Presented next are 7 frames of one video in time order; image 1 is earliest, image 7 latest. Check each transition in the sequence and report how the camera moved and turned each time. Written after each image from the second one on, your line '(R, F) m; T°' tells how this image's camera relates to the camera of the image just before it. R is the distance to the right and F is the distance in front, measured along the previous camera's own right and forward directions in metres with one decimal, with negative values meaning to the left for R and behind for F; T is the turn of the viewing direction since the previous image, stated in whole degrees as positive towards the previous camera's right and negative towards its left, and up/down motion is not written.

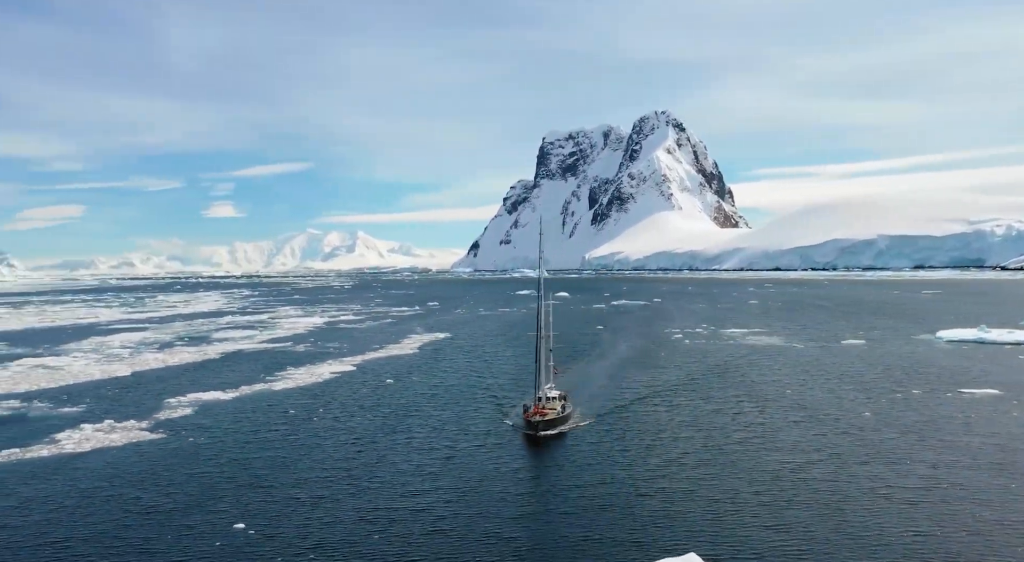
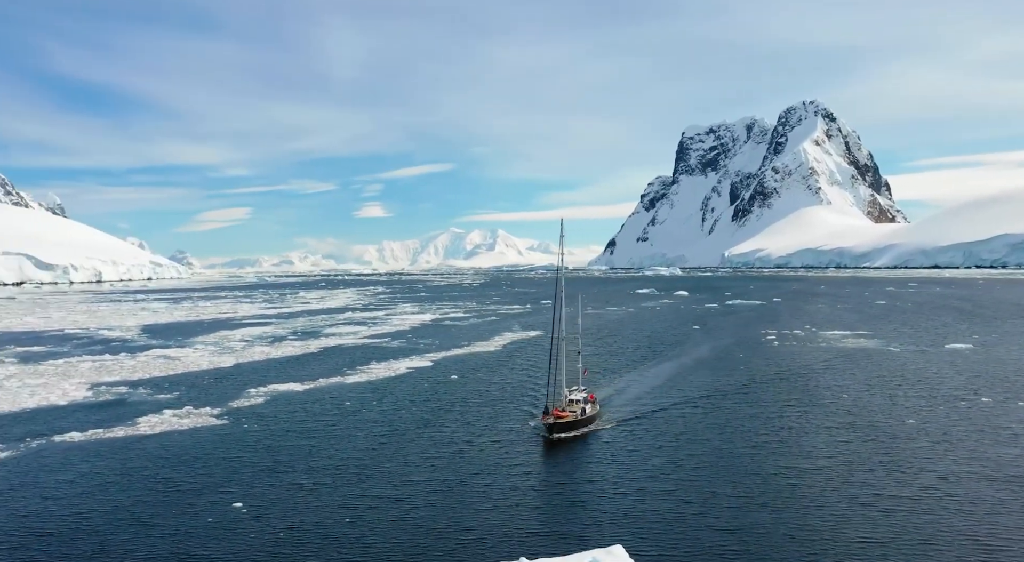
(+3.2, -0.2) m; -9°
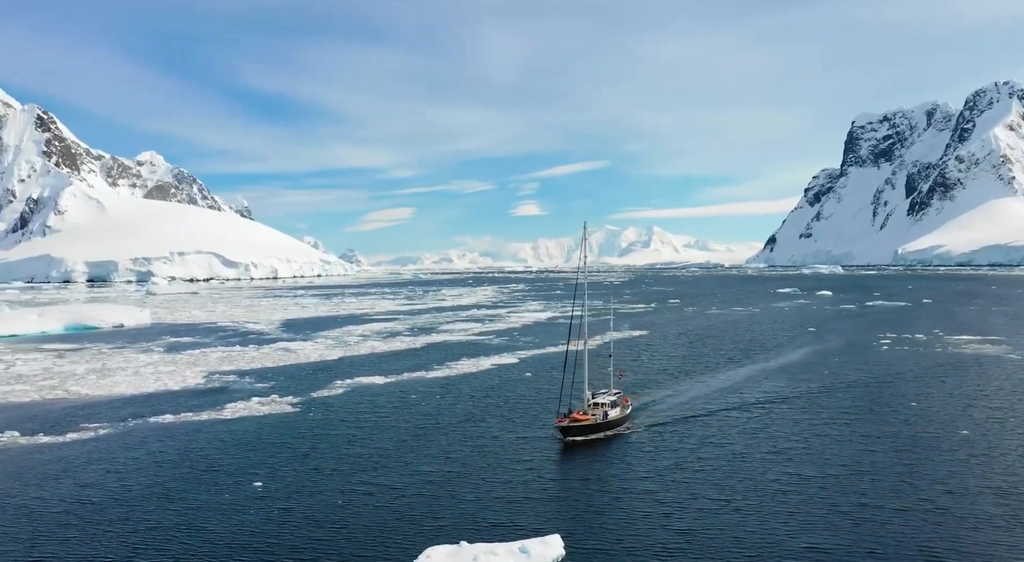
(+3.4, -0.4) m; -10°
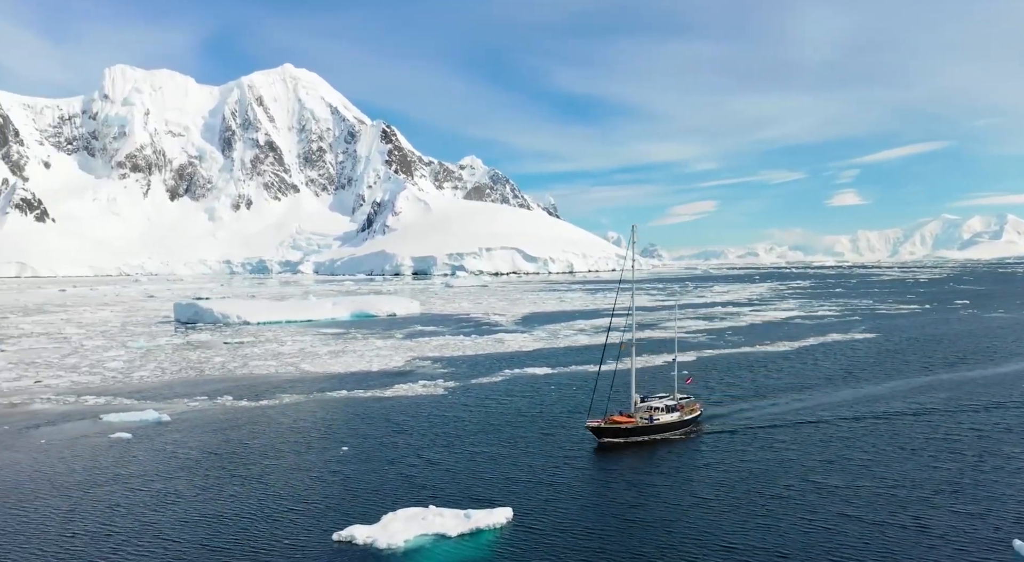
(+6.0, -0.8) m; -18°
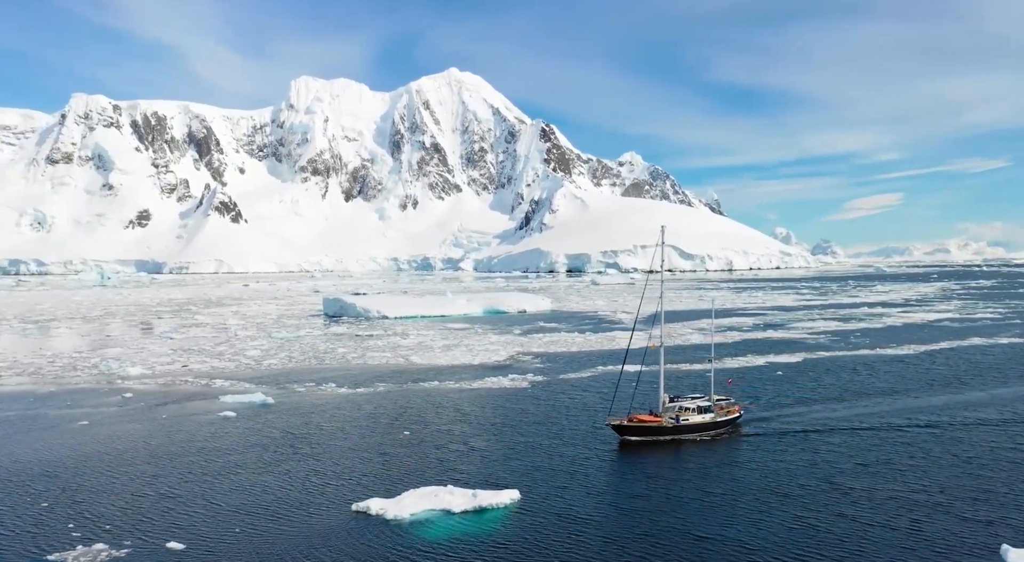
(+2.8, -0.9) m; -10°
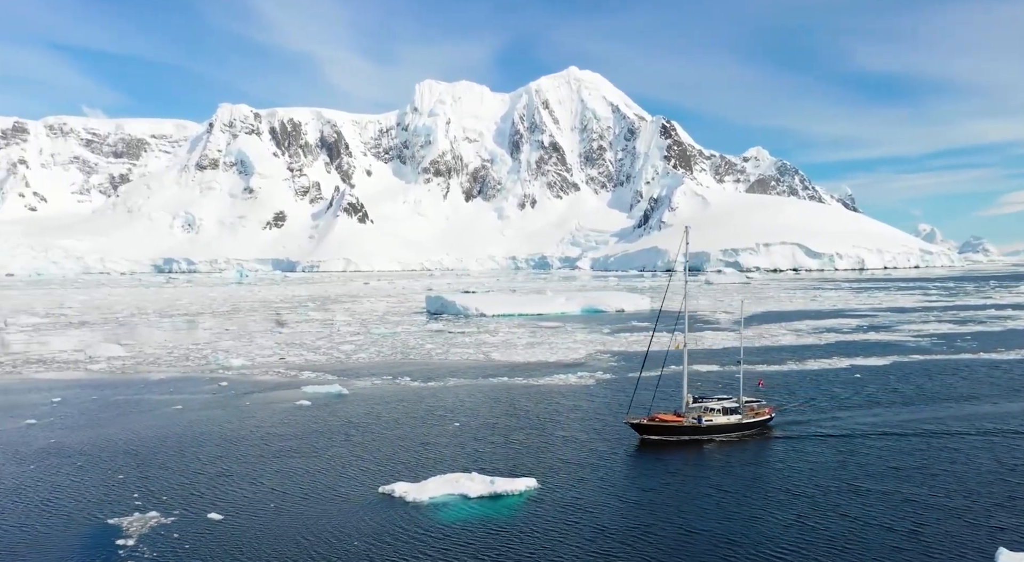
(+2.0, -0.8) m; -7°
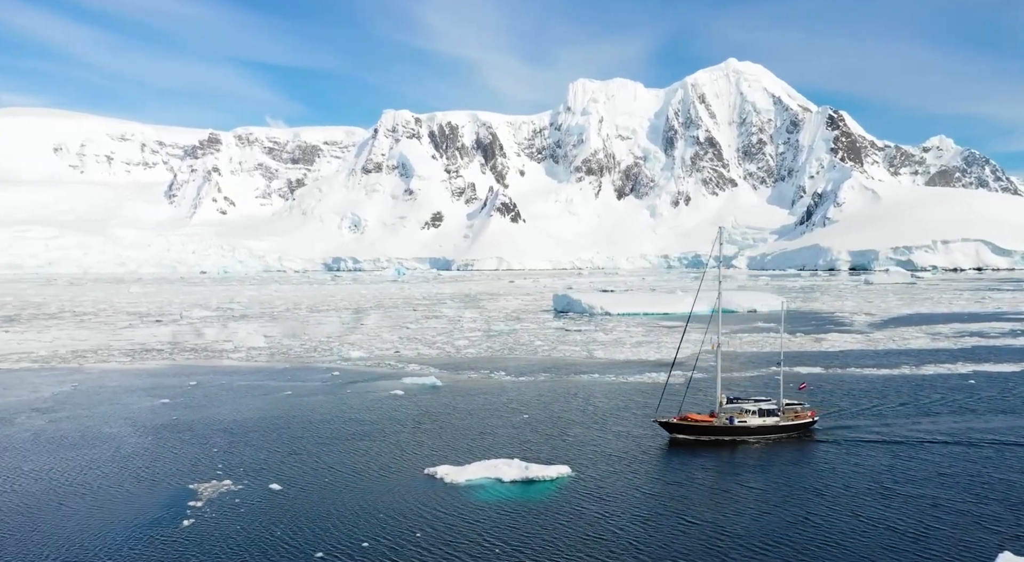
(+2.4, -1.0) m; -10°
